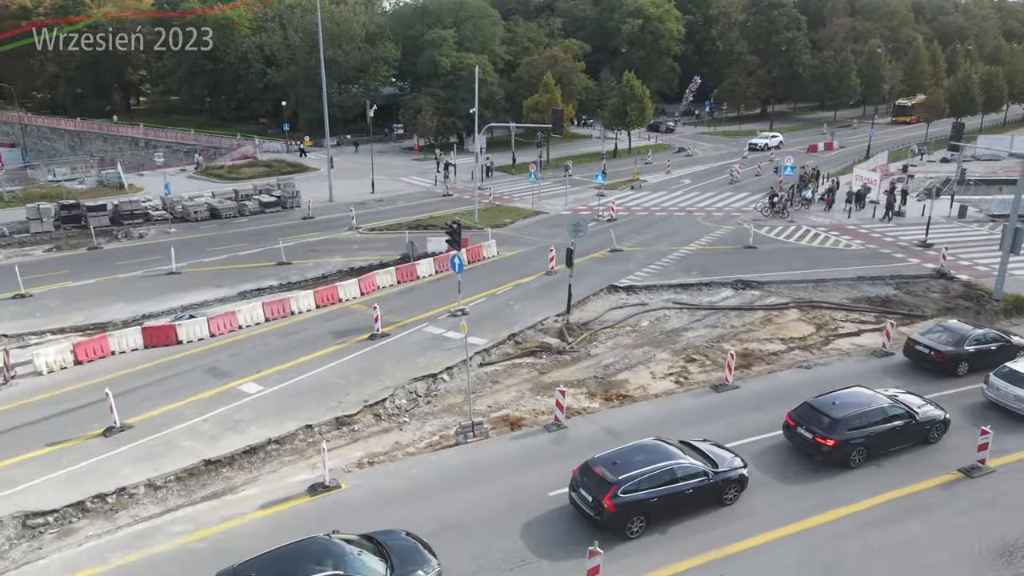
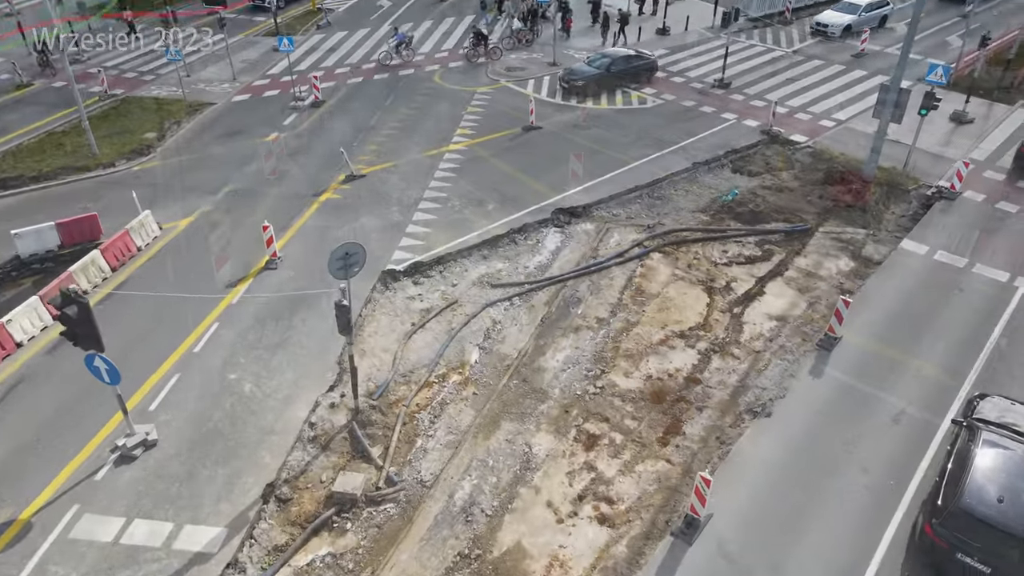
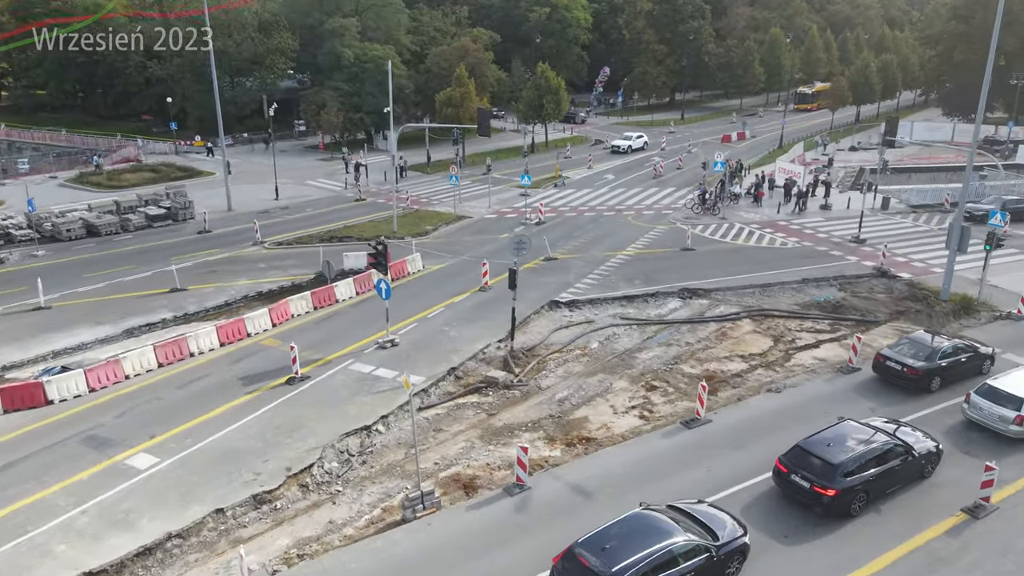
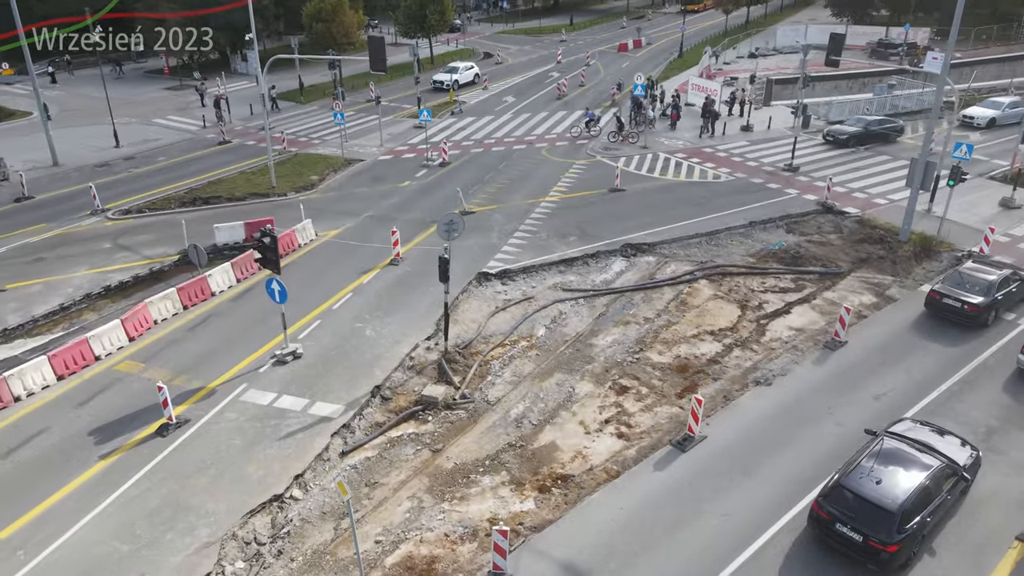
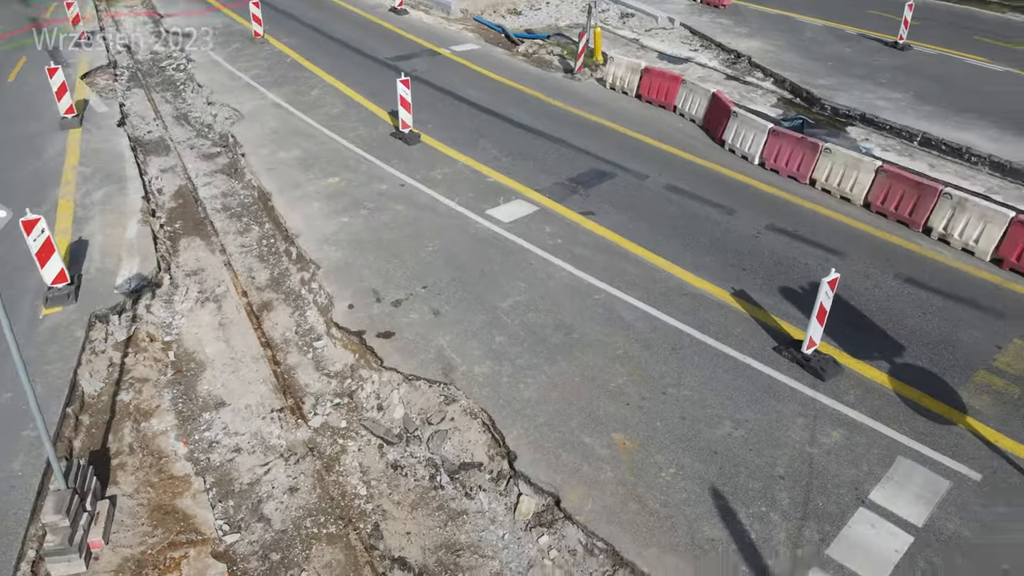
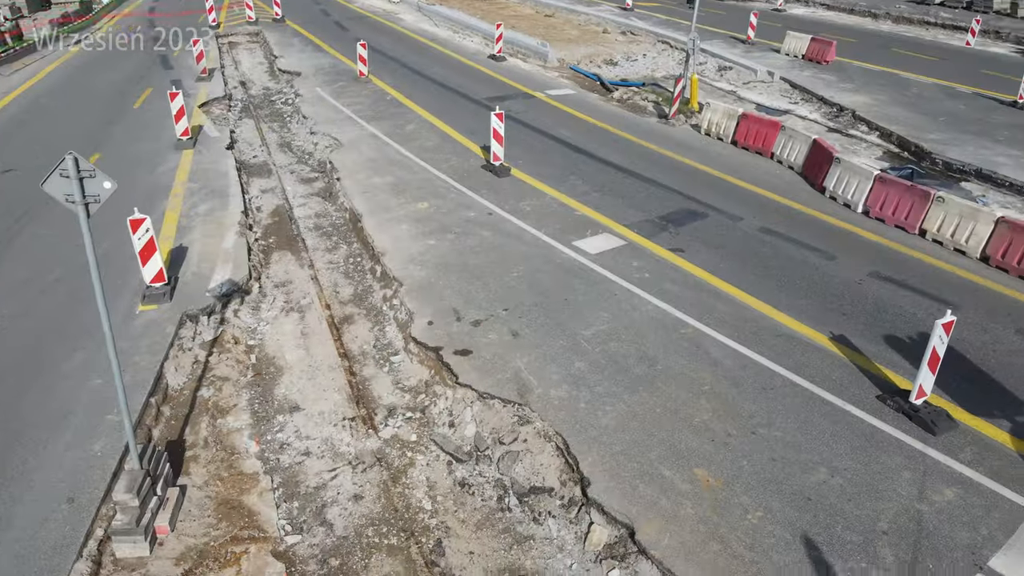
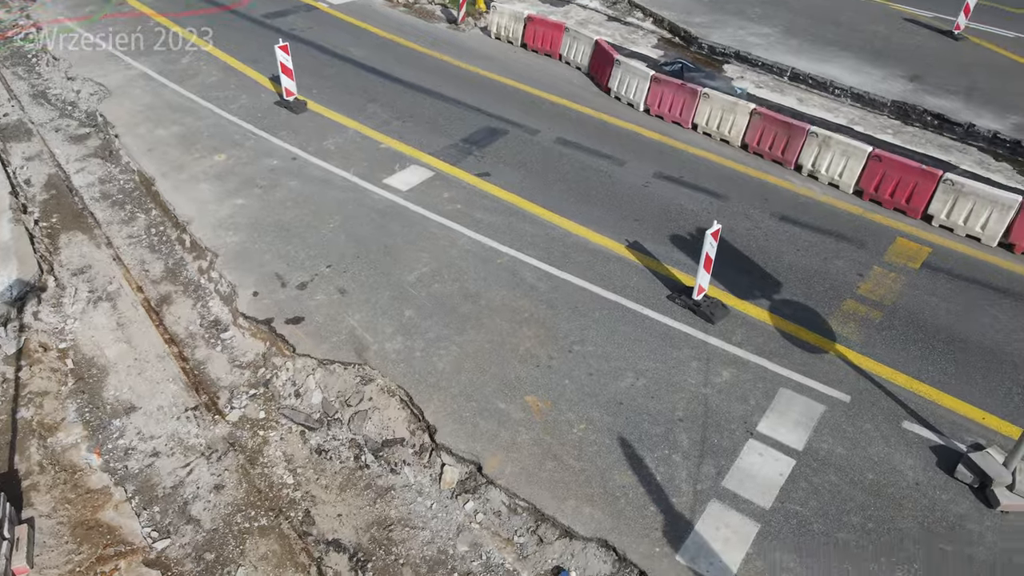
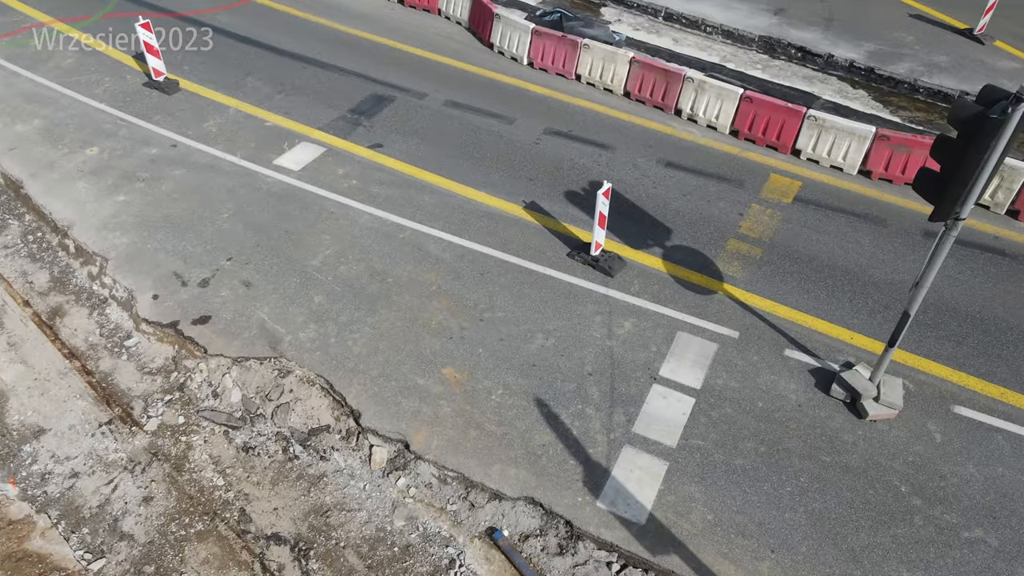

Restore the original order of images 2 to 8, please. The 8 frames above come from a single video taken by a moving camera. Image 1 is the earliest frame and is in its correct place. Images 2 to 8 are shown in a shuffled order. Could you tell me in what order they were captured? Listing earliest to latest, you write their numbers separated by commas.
3, 4, 2, 6, 5, 7, 8
